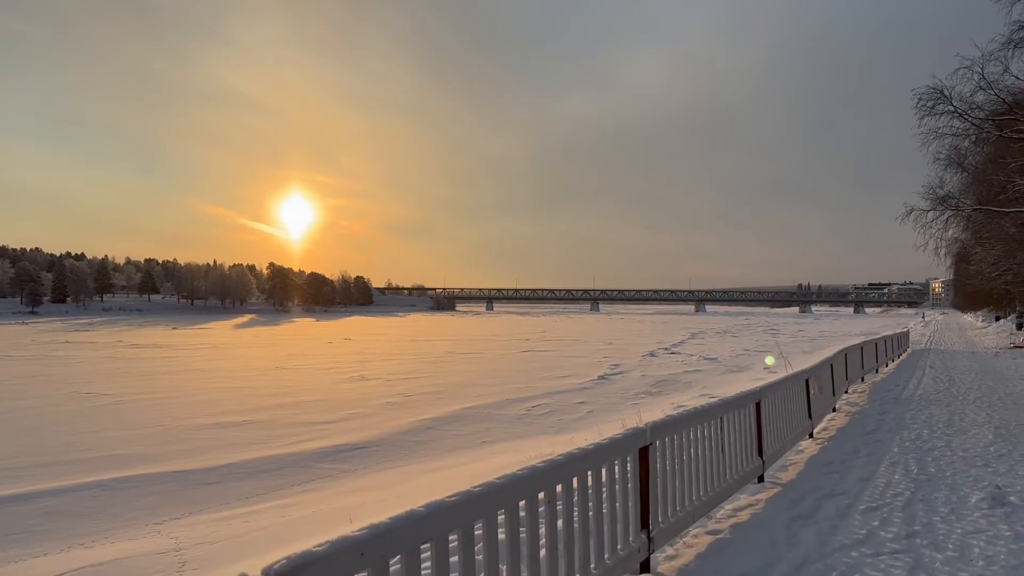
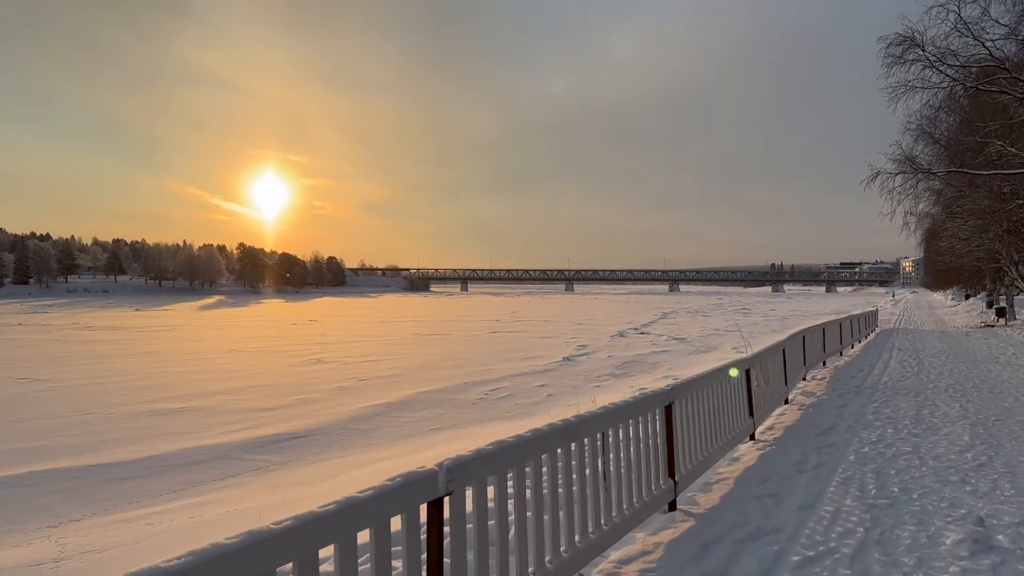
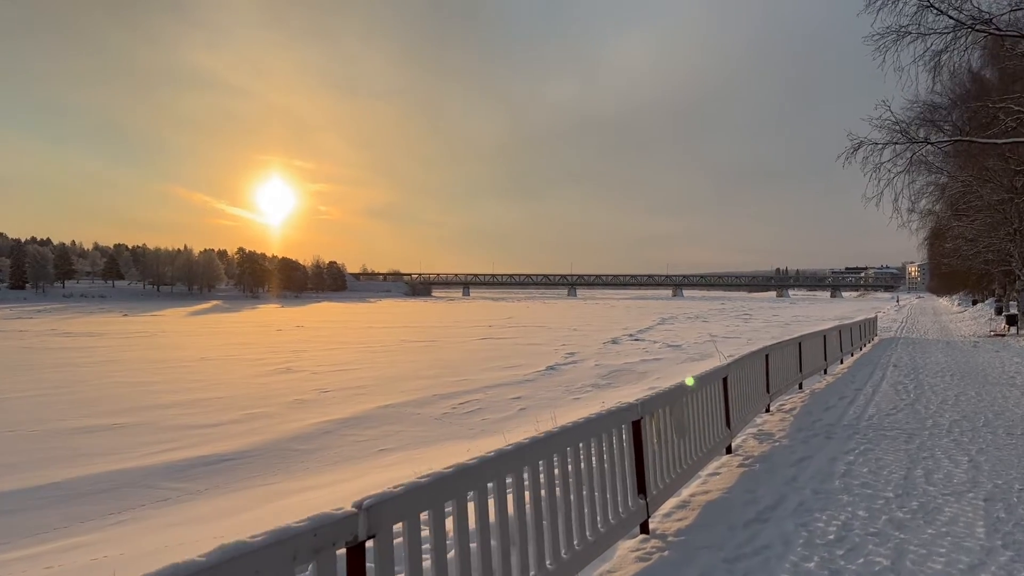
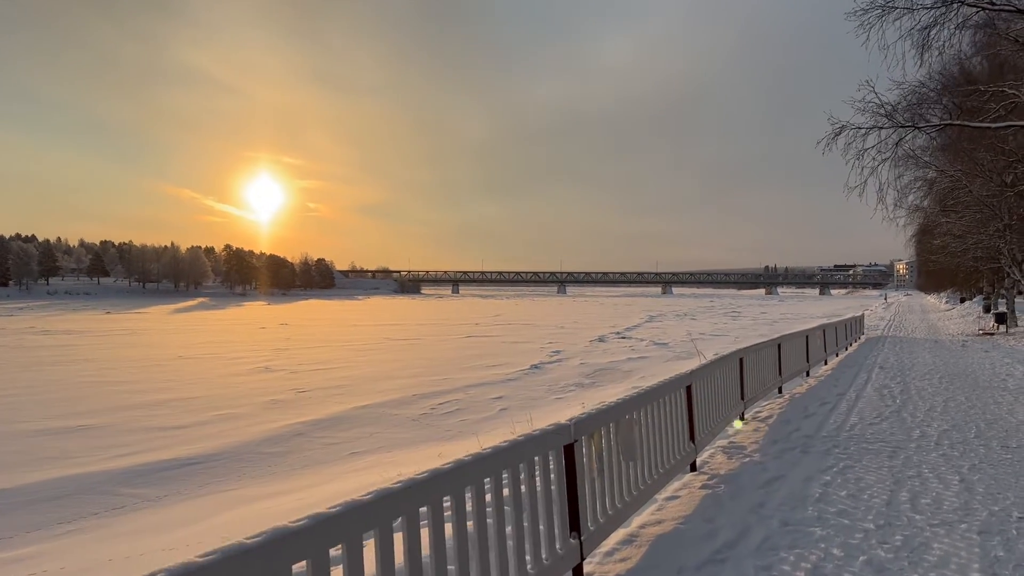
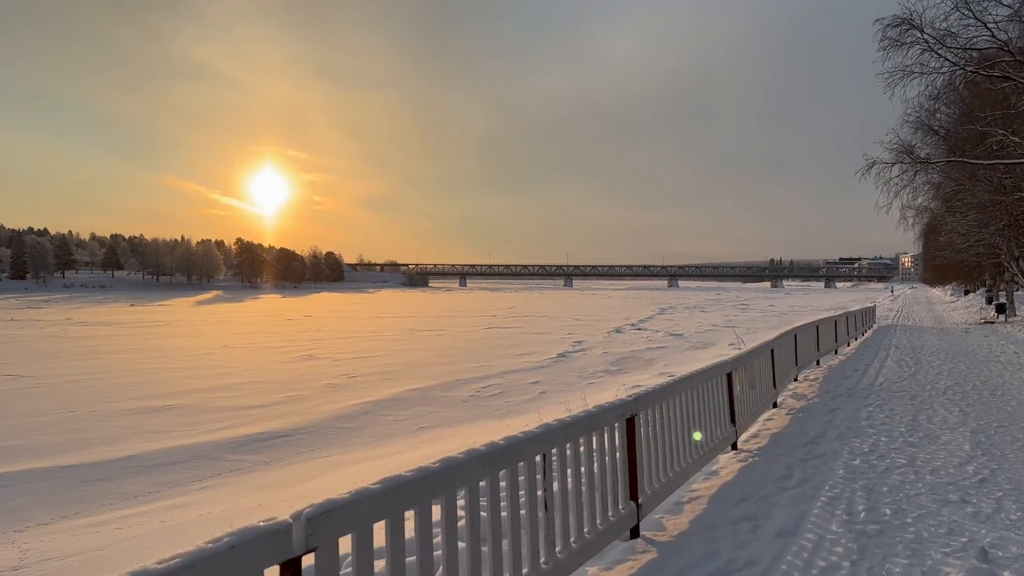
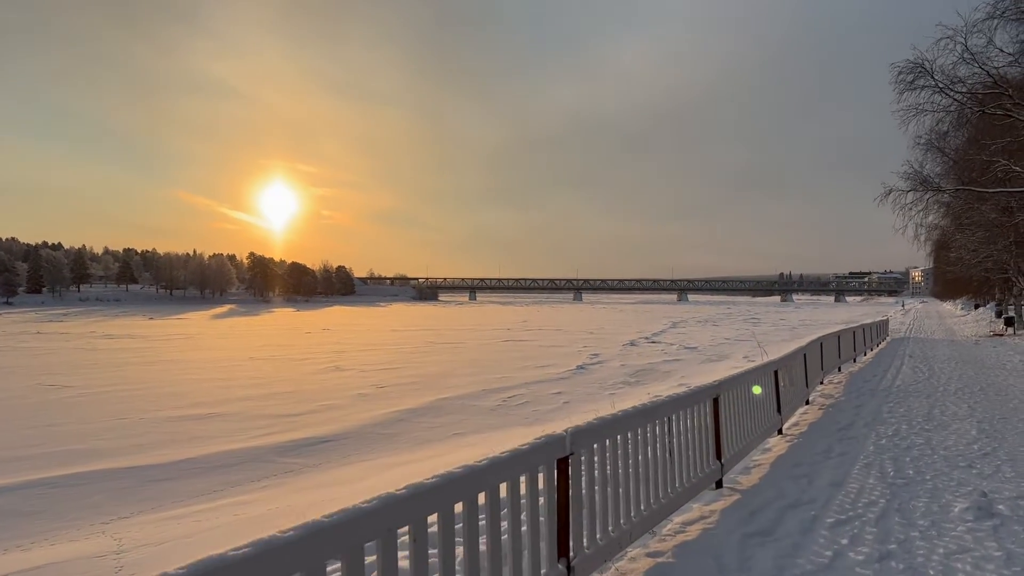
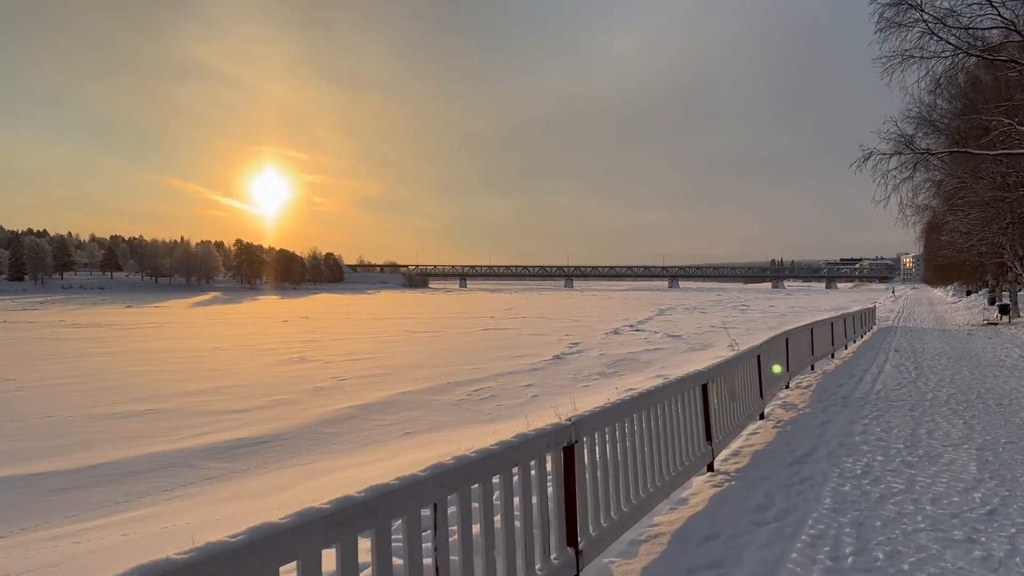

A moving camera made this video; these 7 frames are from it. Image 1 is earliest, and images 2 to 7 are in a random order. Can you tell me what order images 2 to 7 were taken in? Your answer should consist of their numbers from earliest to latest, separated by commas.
6, 2, 5, 7, 3, 4
